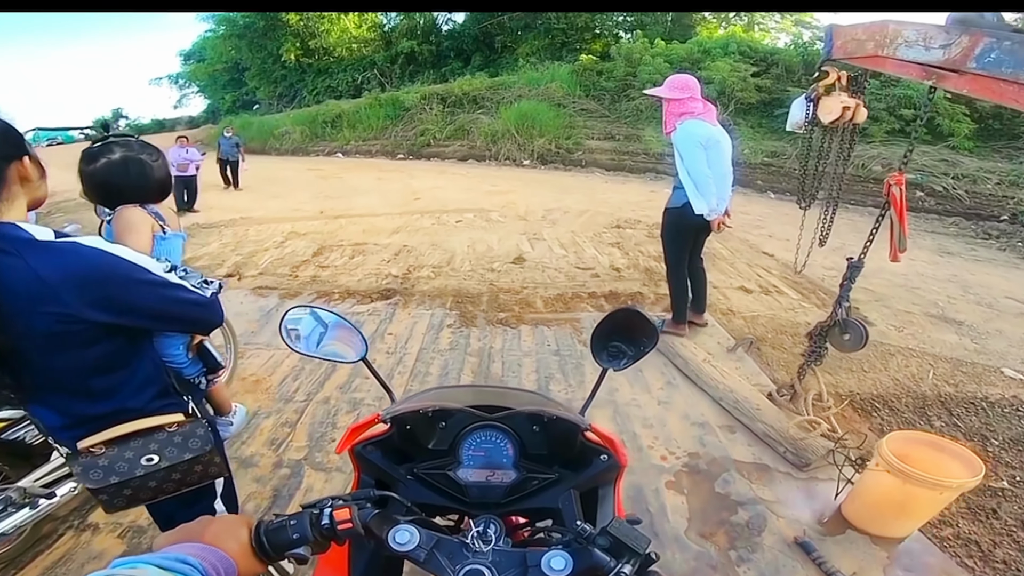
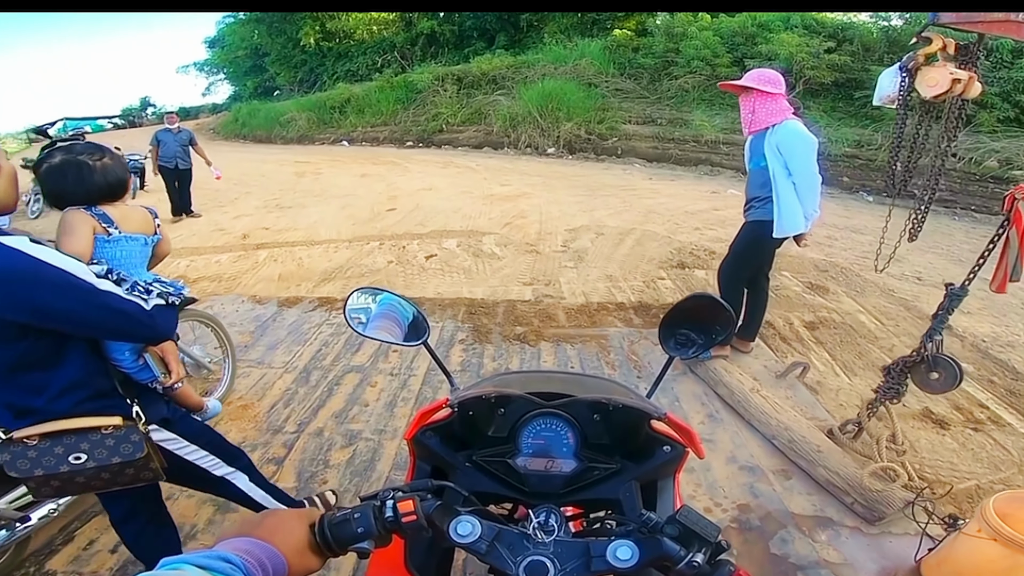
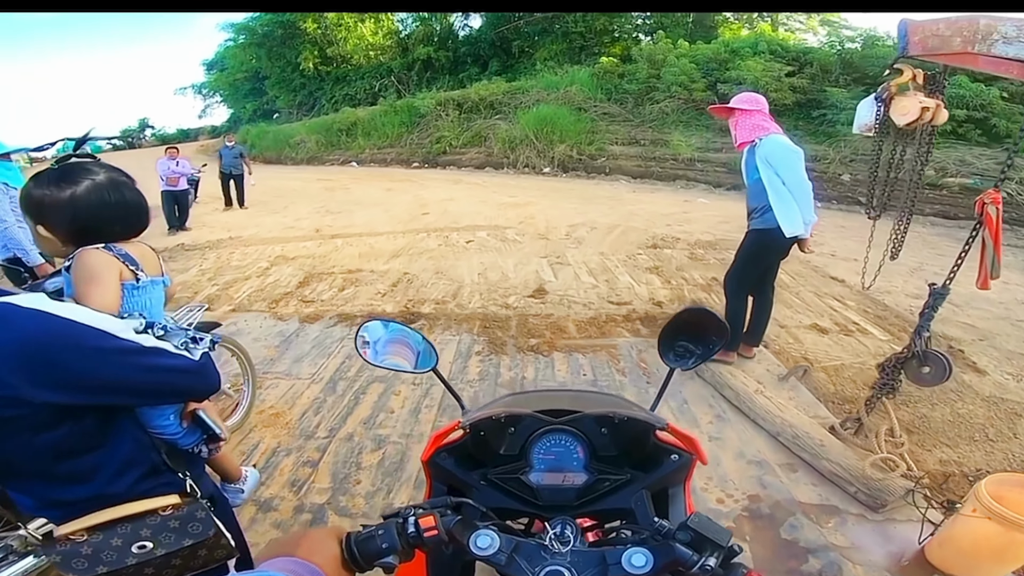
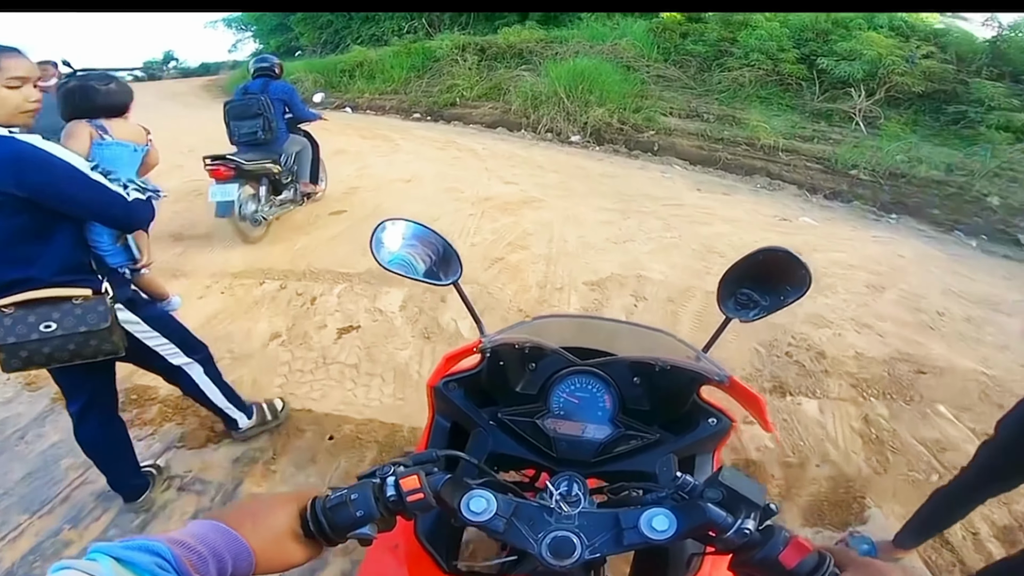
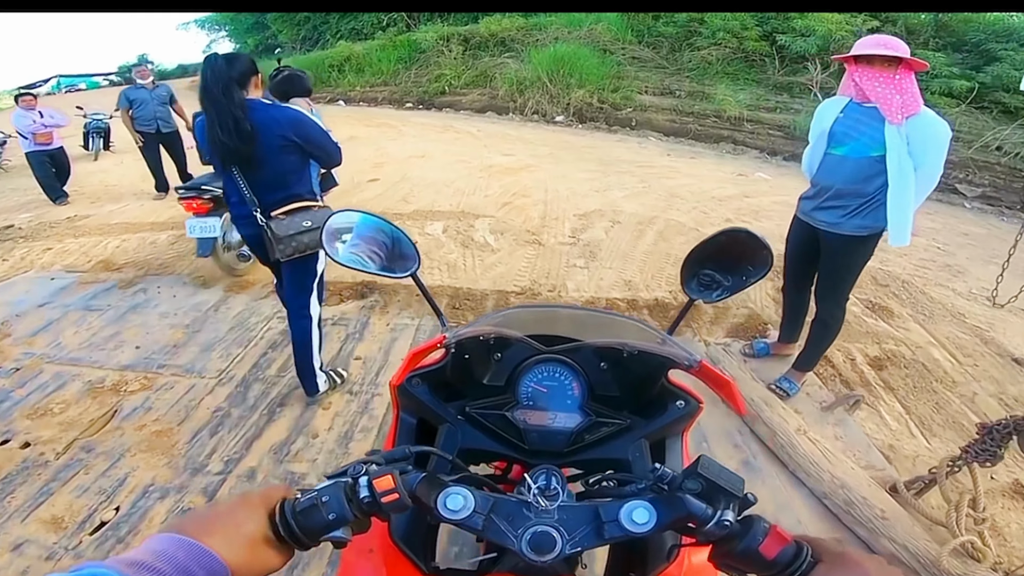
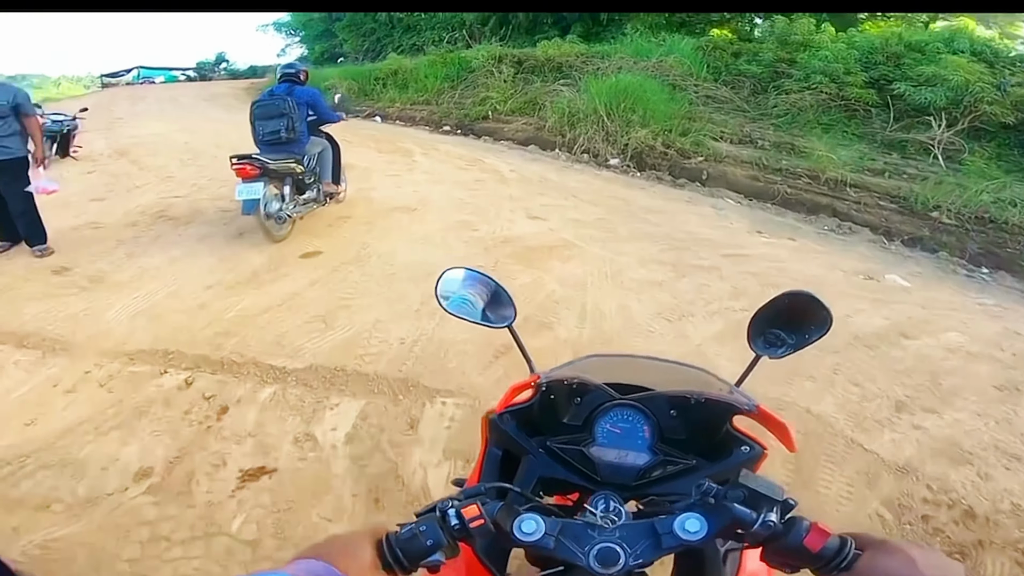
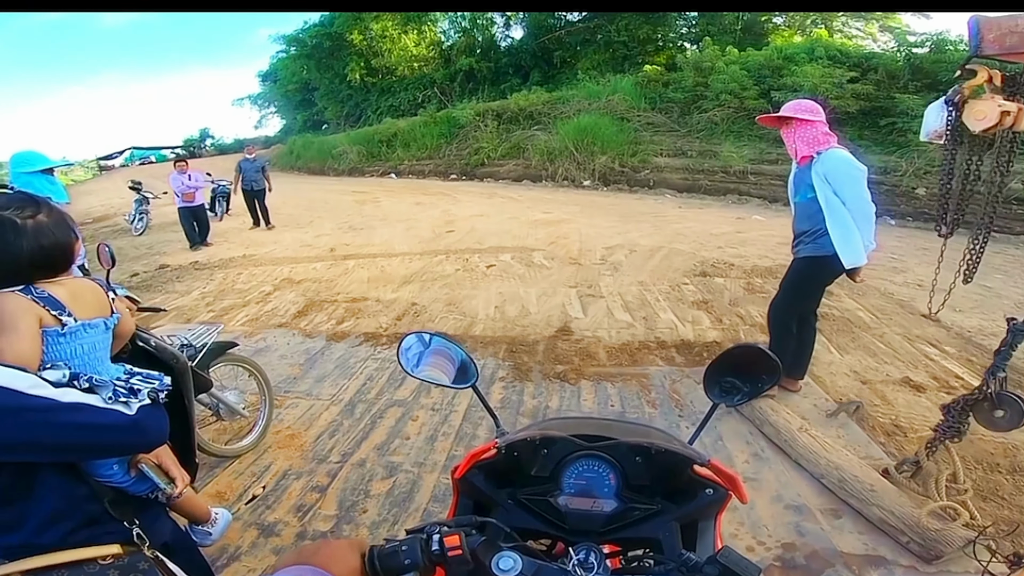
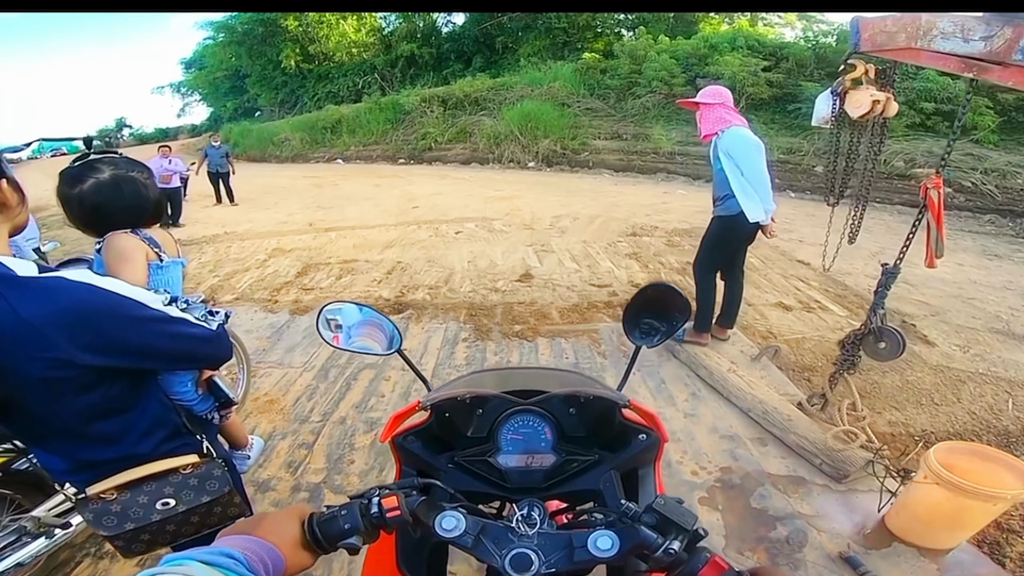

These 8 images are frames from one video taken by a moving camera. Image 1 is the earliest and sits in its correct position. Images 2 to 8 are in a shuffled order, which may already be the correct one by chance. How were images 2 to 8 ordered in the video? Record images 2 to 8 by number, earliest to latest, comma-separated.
8, 3, 7, 2, 5, 4, 6
